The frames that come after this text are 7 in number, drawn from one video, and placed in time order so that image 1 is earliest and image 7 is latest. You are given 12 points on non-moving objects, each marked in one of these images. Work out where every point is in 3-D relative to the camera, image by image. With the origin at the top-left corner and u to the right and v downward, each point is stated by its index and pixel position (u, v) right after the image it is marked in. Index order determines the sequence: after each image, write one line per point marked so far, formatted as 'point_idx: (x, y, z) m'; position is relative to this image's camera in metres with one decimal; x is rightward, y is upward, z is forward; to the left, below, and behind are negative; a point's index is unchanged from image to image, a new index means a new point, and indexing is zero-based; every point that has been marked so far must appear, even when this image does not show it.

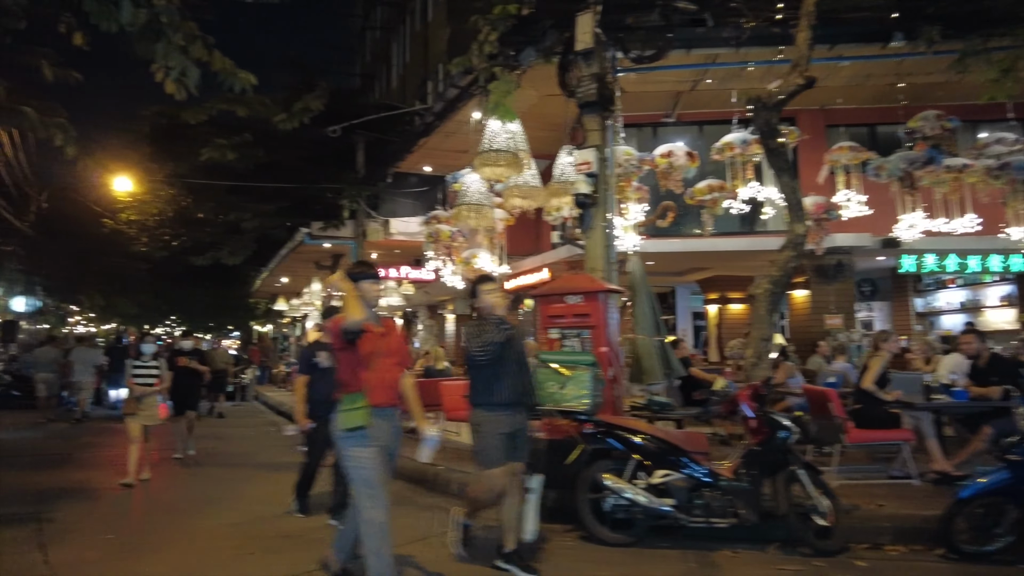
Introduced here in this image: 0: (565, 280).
0: (+0.6, +0.1, +7.0) m
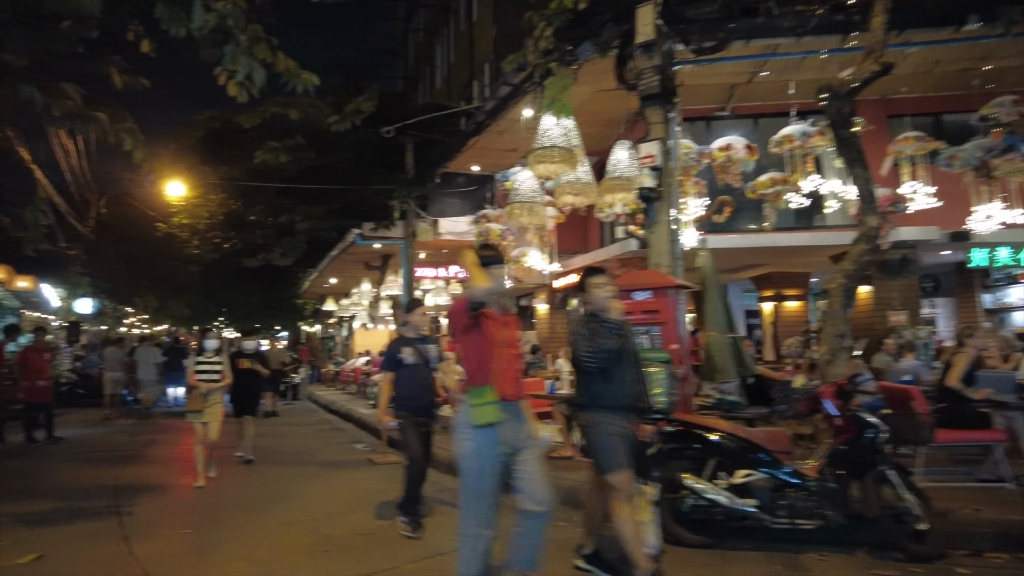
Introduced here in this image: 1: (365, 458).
0: (+1.2, +0.1, +6.8) m
1: (-2.2, -2.6, +10.1) m
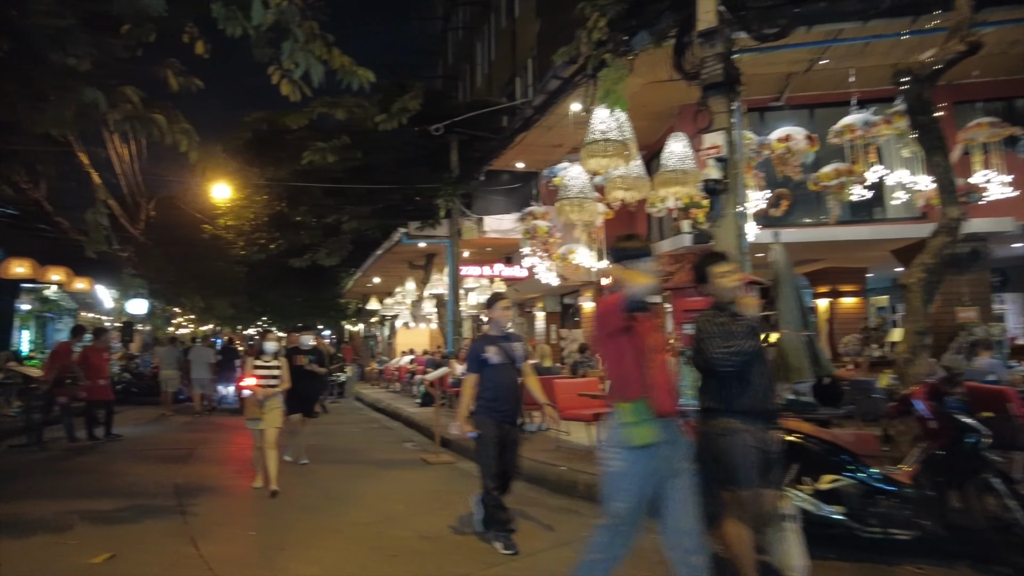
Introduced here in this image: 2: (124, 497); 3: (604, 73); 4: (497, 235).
0: (+1.9, +0.2, +6.6) m
1: (-1.4, -2.6, +10.0) m
2: (-4.1, -2.2, +7.0) m
3: (+1.3, +2.9, +9.1) m
4: (-0.3, +1.3, +16.4) m
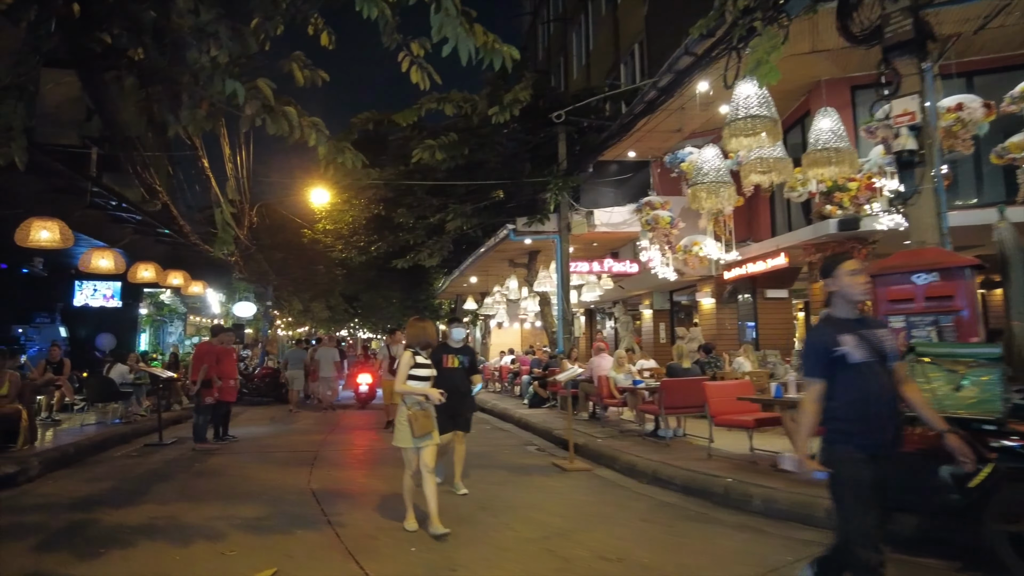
0: (+3.3, +0.3, +5.7) m
1: (+0.5, -2.5, +9.5) m
2: (-2.5, -2.2, +6.8) m
3: (+3.0, +3.0, +8.3) m
4: (+2.3, +1.4, +15.7) m
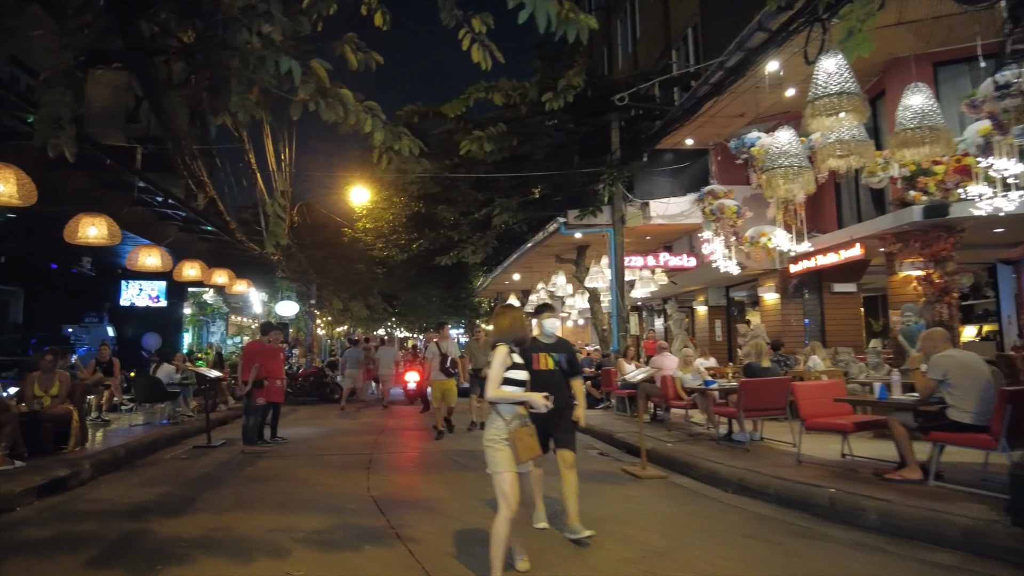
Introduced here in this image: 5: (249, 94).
0: (+4.0, +0.4, +4.9) m
1: (+1.4, -2.4, +8.8) m
2: (-1.7, -2.1, +6.3) m
3: (+3.8, +3.1, +7.5) m
4: (+3.4, +1.5, +15.0) m
5: (-2.5, +1.8, +6.3) m
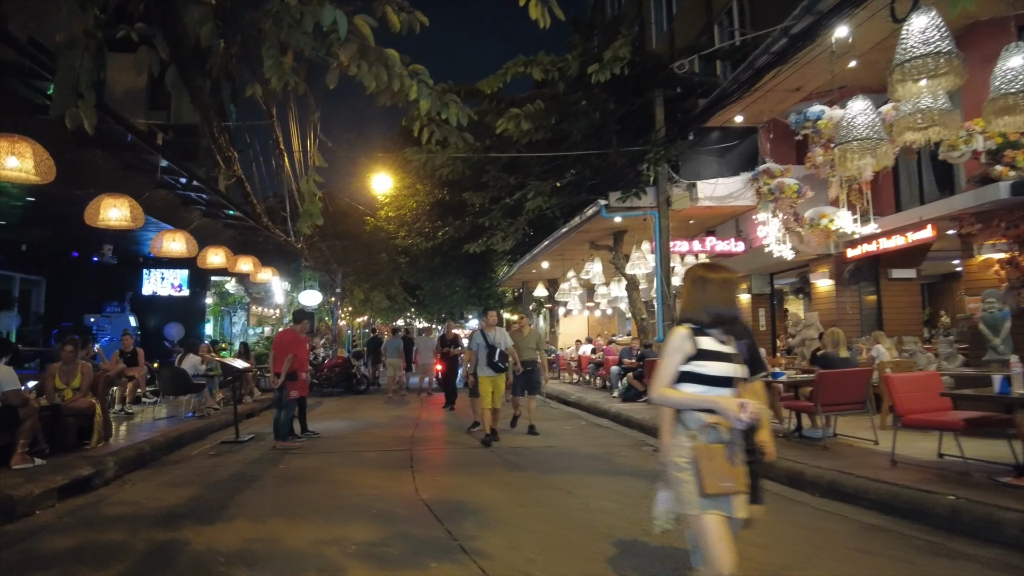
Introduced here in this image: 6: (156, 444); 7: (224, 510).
0: (+4.6, +0.5, +4.1) m
1: (+2.1, -2.2, +8.1) m
2: (-1.1, -1.9, +5.7) m
3: (+4.4, +3.3, +6.7) m
4: (+4.2, +1.8, +14.1) m
5: (-1.9, +2.0, +5.6) m
6: (-4.8, -2.1, +9.0) m
7: (-2.6, -2.0, +6.0) m
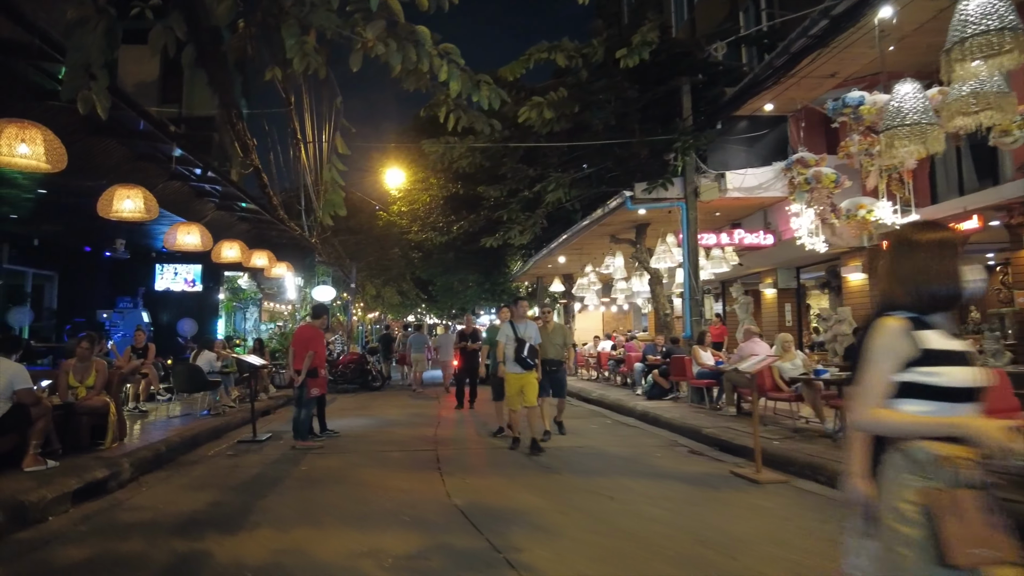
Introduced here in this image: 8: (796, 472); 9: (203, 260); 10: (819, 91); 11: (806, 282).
0: (+4.9, +0.6, +3.6) m
1: (+2.4, -2.1, +7.7) m
2: (-0.8, -1.9, +5.3) m
3: (+4.7, +3.4, +6.2) m
4: (+4.7, +1.9, +13.7) m
5: (-1.6, +2.0, +5.3) m
6: (-4.4, -2.0, +8.7) m
7: (-2.2, -1.9, +5.6) m
8: (+3.1, -2.1, +7.6) m
9: (-8.3, +0.8, +18.0) m
10: (+5.8, +3.7, +12.6) m
11: (+7.3, +0.2, +16.4) m
